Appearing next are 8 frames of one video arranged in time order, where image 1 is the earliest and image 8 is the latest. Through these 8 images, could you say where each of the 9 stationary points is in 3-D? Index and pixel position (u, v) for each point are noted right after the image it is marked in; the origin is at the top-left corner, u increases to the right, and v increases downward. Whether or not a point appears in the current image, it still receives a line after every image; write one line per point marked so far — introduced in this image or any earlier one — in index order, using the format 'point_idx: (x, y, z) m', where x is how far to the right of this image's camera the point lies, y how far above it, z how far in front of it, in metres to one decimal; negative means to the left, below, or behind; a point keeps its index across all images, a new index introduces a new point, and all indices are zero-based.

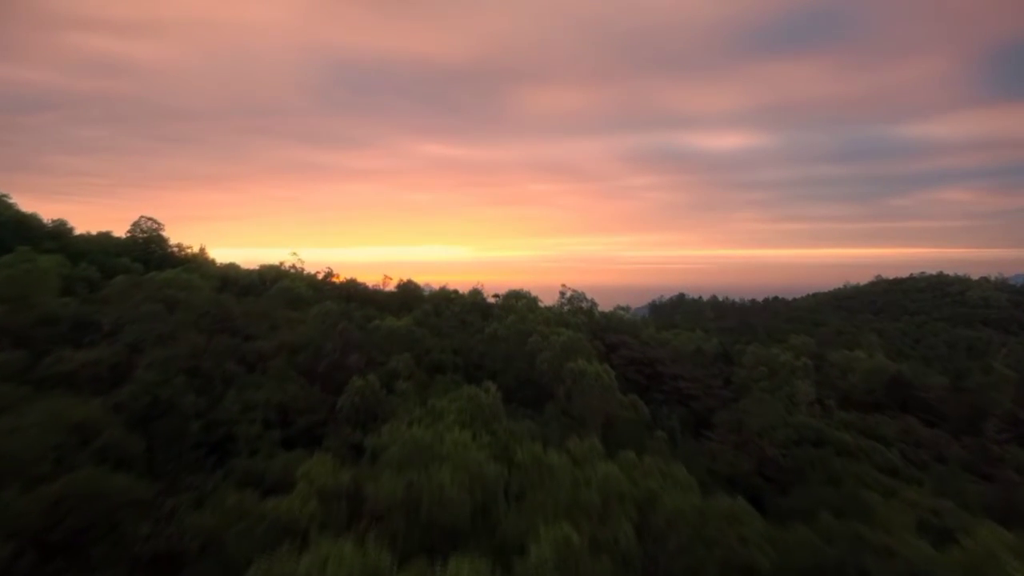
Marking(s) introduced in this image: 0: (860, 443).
0: (+9.2, -4.1, +9.2) m
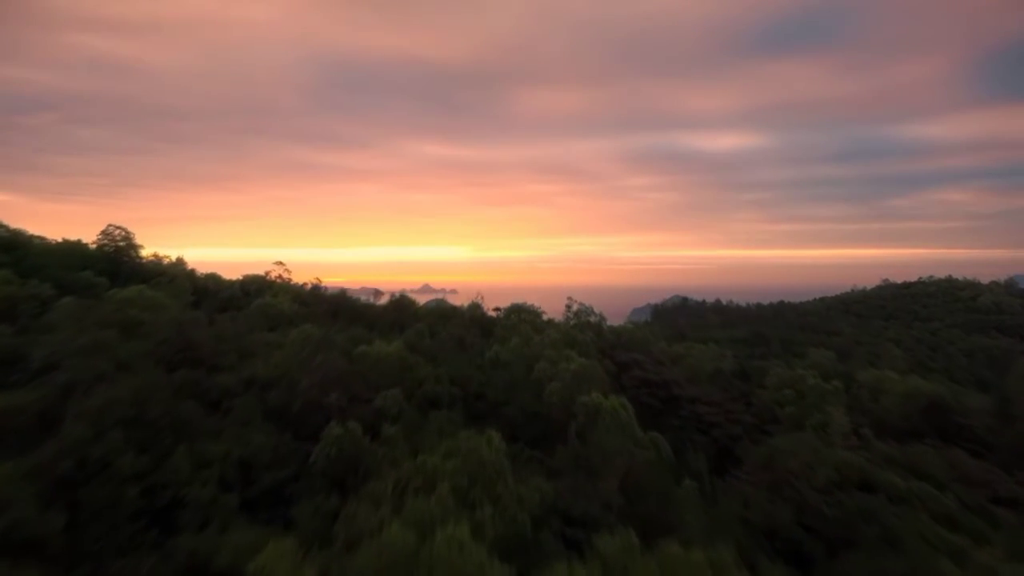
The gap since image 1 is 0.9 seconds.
0: (+9.4, -4.6, +8.1) m
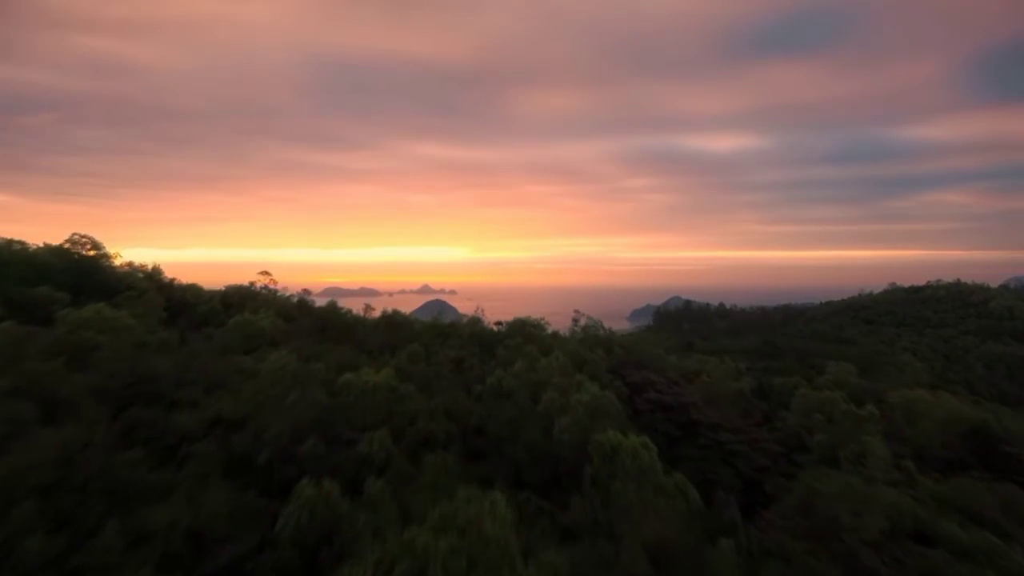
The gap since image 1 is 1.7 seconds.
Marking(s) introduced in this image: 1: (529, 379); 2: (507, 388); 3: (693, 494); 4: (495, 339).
0: (+9.5, -5.1, +7.1) m
1: (+0.4, -2.2, +8.4) m
2: (-0.1, -2.4, +8.4) m
3: (+3.6, -4.1, +6.9) m
4: (-0.5, -1.6, +10.7) m
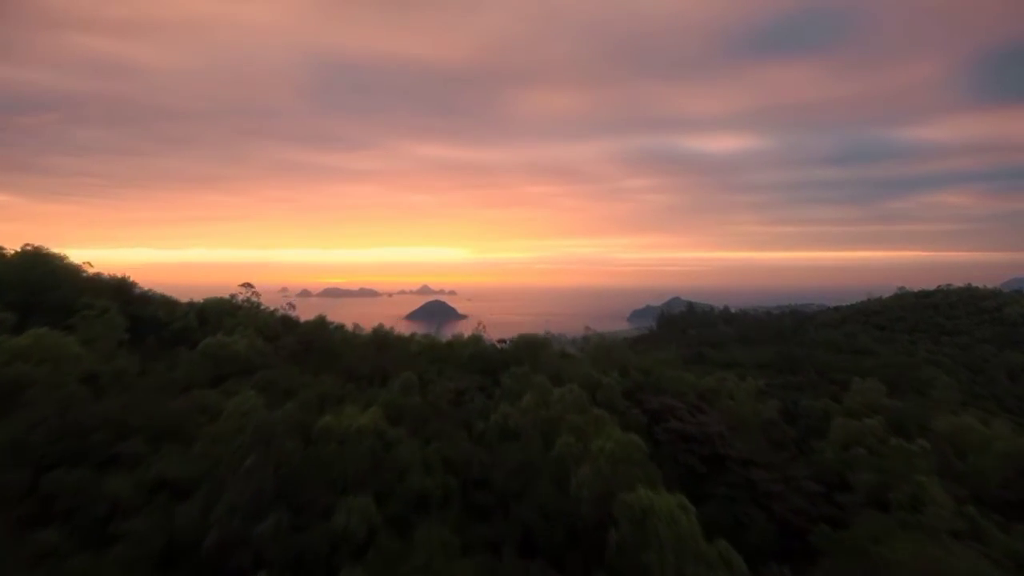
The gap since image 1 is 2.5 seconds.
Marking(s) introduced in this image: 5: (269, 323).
0: (+9.6, -5.6, +6.0) m
1: (+0.6, -2.7, +7.3) m
2: (0.0, -2.9, +7.2) m
3: (+3.8, -4.6, +5.8) m
4: (-0.4, -2.0, +9.5) m
5: (-8.0, -1.2, +11.4) m
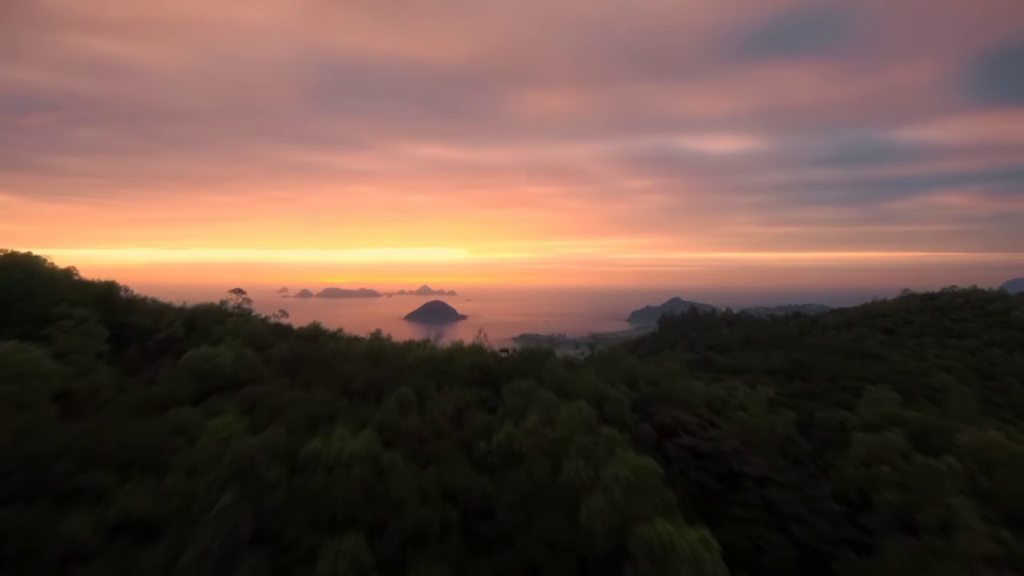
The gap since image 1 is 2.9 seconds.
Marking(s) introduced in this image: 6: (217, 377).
0: (+9.7, -5.8, +5.4) m
1: (+0.7, -2.9, +6.7) m
2: (+0.1, -3.1, +6.7) m
3: (+3.9, -4.8, +5.2) m
4: (-0.3, -2.3, +9.0) m
5: (-7.9, -1.4, +10.9) m
6: (-7.0, -2.1, +8.2) m
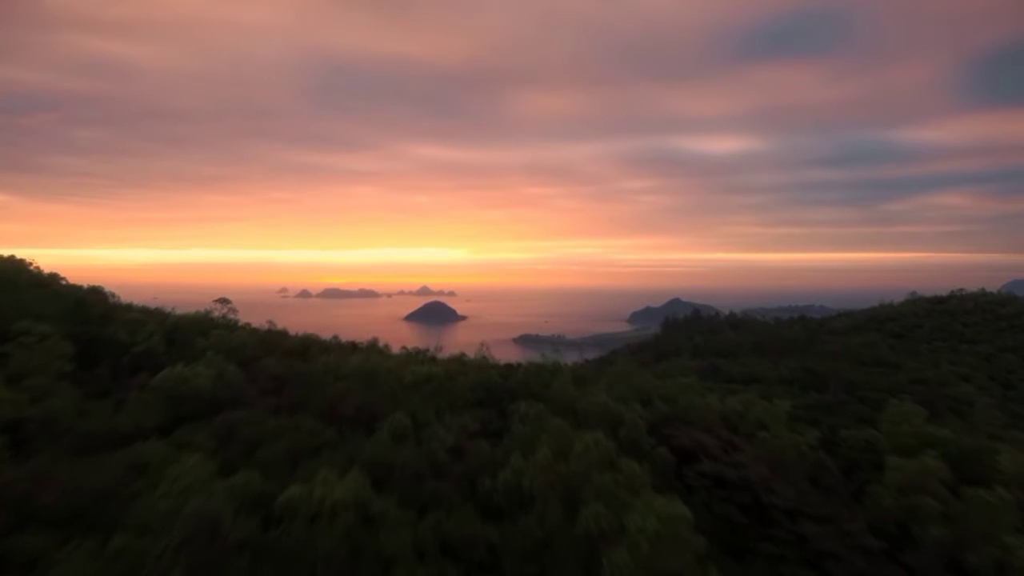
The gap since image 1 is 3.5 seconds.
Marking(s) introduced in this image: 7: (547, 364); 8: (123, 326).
0: (+9.9, -6.1, +4.6) m
1: (+0.8, -3.2, +6.0) m
2: (+0.3, -3.4, +5.9) m
3: (+4.0, -5.1, +4.5) m
4: (-0.1, -2.6, +8.2) m
5: (-7.8, -1.7, +10.1) m
6: (-6.9, -2.4, +7.4) m
7: (+1.1, -2.5, +10.9) m
8: (-11.4, -1.0, +10.1) m
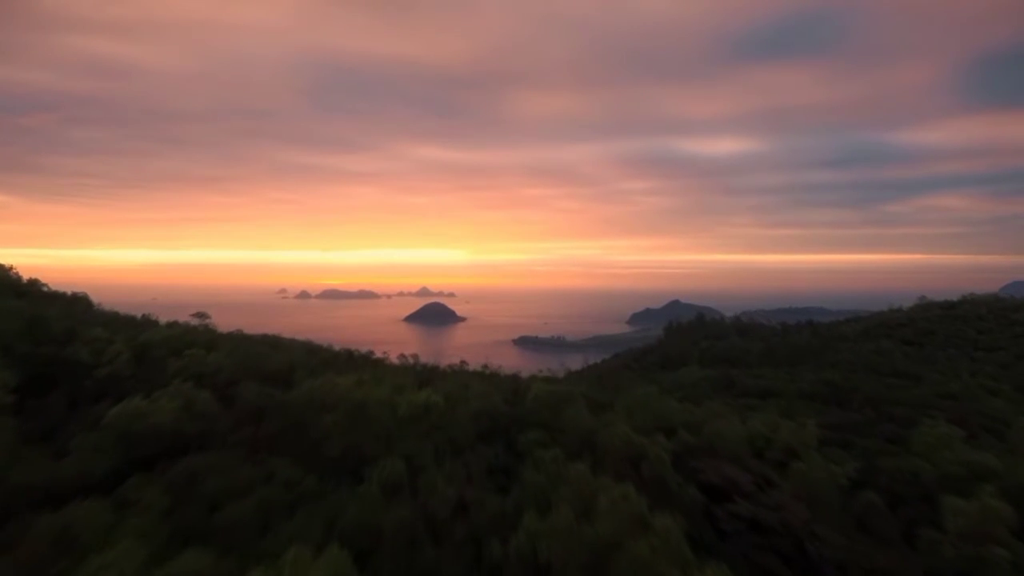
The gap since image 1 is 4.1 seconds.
0: (+10.1, -6.5, +3.6) m
1: (+1.0, -3.6, +4.9) m
2: (+0.5, -3.8, +4.9) m
3: (+4.2, -5.5, +3.4) m
4: (+0.1, -3.0, +7.2) m
5: (-7.6, -2.1, +9.0) m
6: (-6.7, -2.8, +6.4) m
7: (+1.3, -2.9, +9.9) m
8: (-11.2, -1.4, +9.0) m
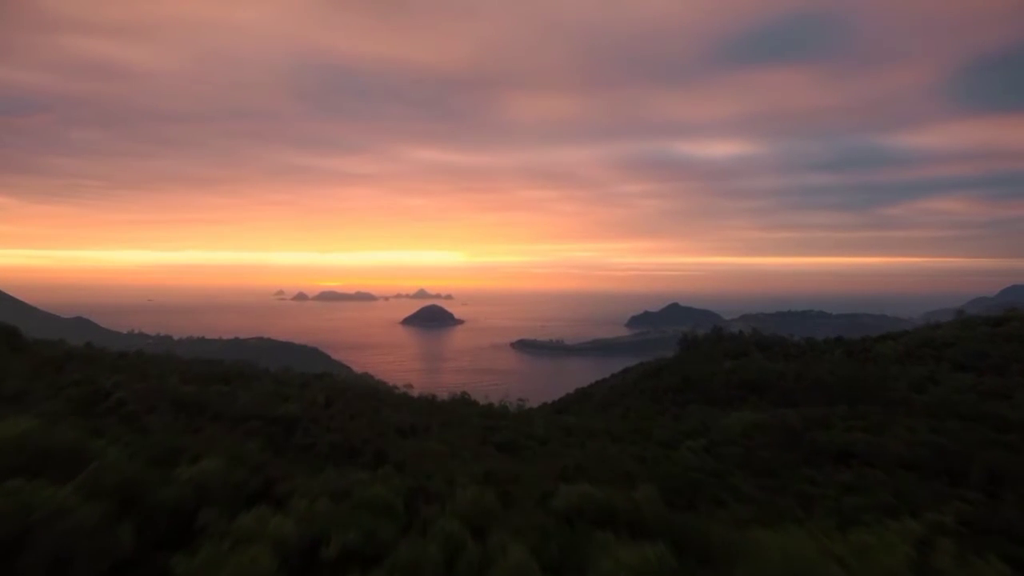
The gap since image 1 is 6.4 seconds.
0: (+10.9, -7.9, -0.1) m
1: (+1.8, -5.0, +1.1) m
2: (+1.3, -5.2, +1.0) m
3: (+5.1, -6.9, -0.4) m
4: (+0.9, -4.4, +3.3) m
5: (-6.8, -3.5, +5.1) m
6: (-5.9, -4.2, +2.5) m
7: (+2.1, -4.3, +6.0) m
8: (-10.4, -2.8, +5.1) m
